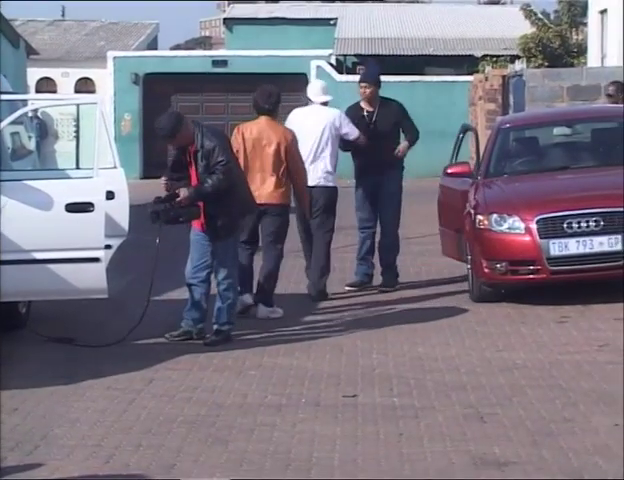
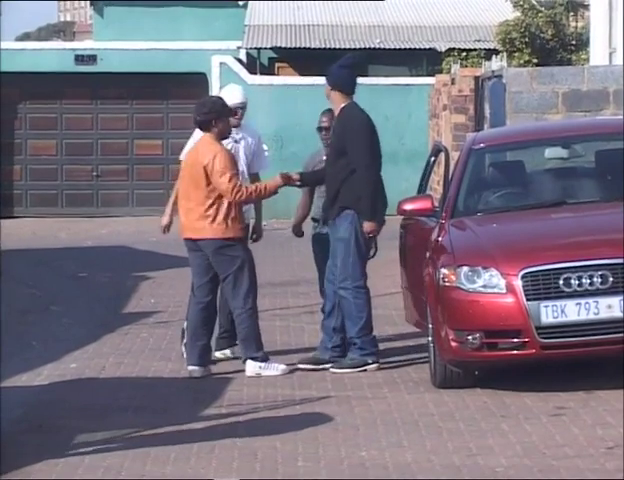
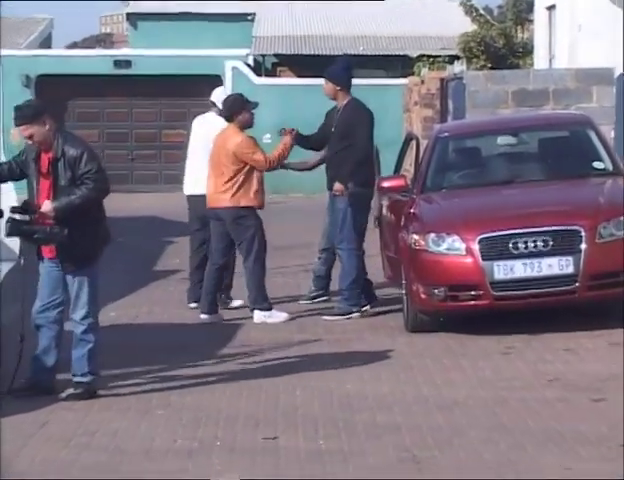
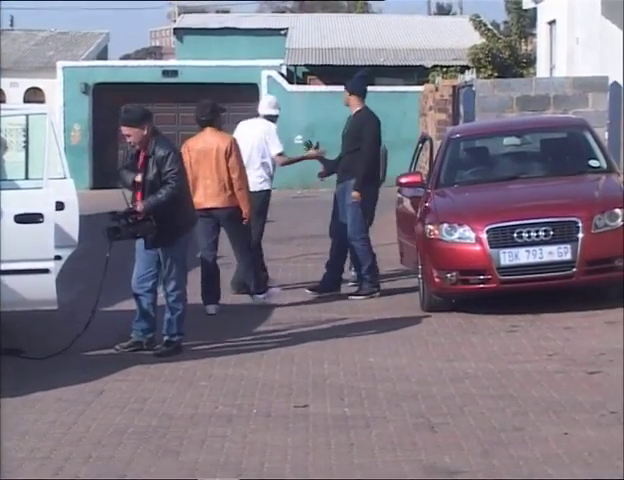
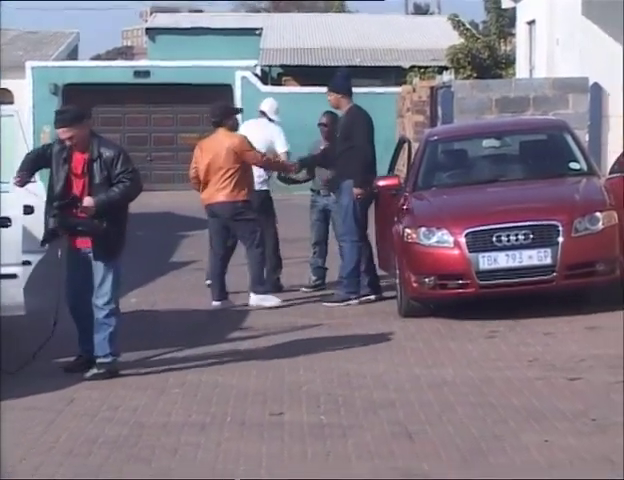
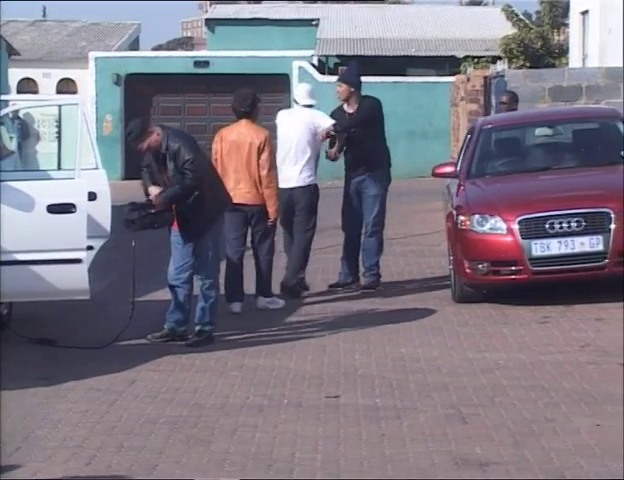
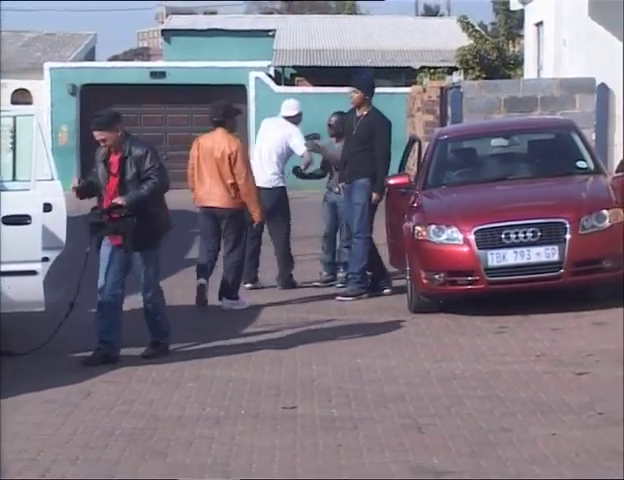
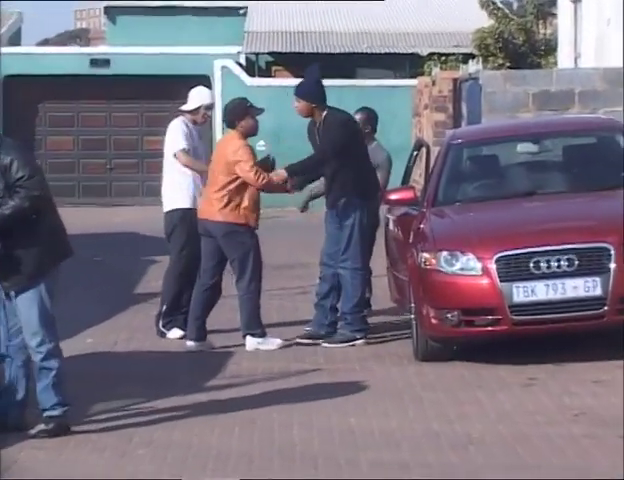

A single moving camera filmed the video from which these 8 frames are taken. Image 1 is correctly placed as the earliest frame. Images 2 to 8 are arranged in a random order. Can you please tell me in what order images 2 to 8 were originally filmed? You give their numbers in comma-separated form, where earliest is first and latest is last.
6, 4, 7, 5, 3, 8, 2
